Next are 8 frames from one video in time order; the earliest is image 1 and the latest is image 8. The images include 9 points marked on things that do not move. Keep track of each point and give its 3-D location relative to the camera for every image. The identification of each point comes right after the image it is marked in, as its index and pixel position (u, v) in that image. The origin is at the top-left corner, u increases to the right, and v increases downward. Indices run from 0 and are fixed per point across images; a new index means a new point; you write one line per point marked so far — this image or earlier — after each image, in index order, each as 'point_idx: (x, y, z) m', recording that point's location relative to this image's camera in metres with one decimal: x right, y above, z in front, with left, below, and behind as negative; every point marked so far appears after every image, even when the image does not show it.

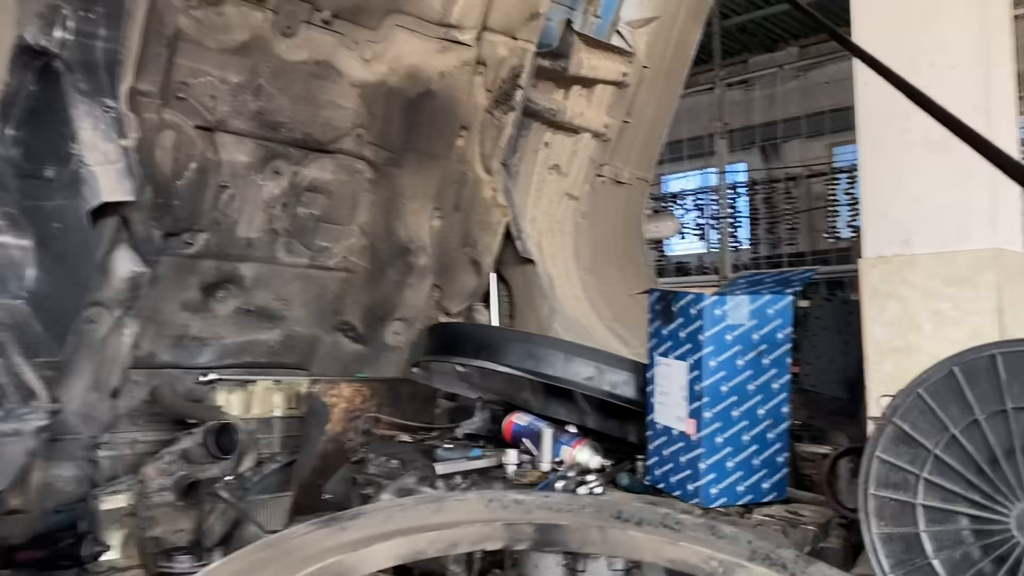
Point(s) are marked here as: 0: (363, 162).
0: (-0.4, +0.3, +2.3) m
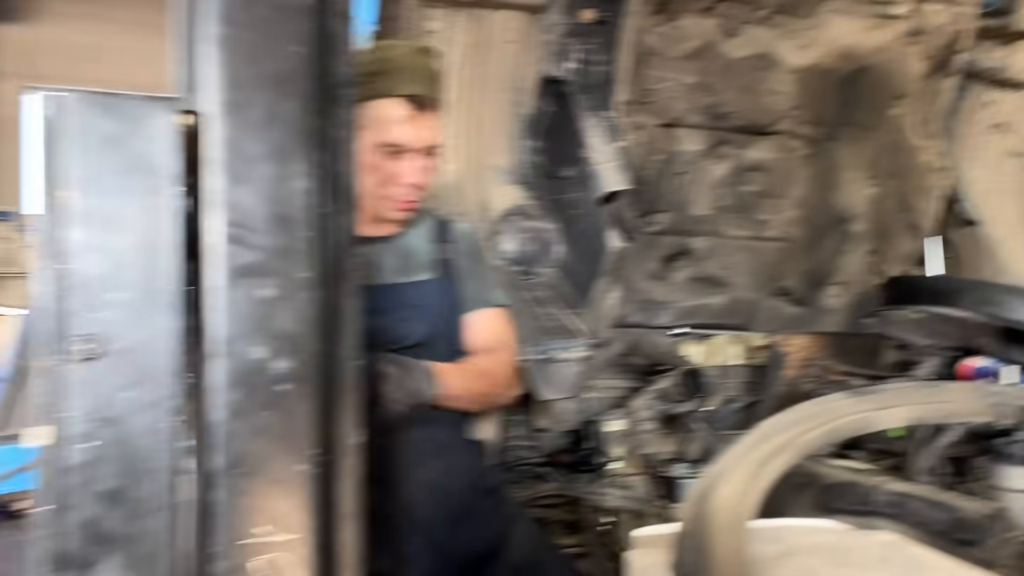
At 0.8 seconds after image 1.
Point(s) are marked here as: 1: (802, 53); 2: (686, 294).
0: (+0.8, +0.4, +2.5) m
1: (+0.8, +0.7, +2.4) m
2: (+0.5, 0.0, +2.5) m
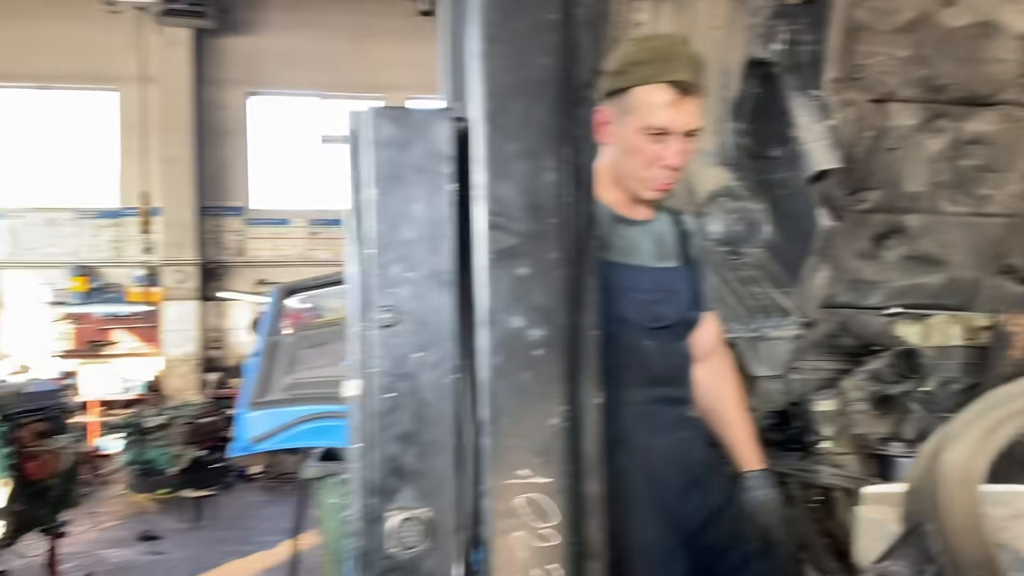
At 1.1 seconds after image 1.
0: (+1.4, +0.5, +2.4) m
1: (+1.4, +0.7, +2.3) m
2: (+1.1, 0.0, +2.4) m
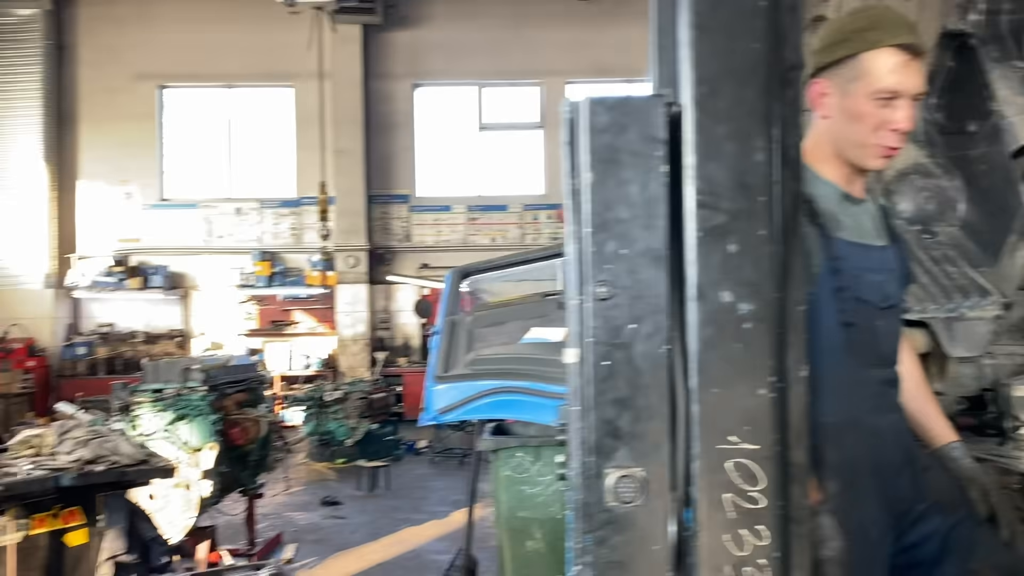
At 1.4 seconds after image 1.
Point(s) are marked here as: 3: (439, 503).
0: (+1.9, +0.5, +2.2) m
1: (+1.8, +0.8, +2.1) m
2: (+1.6, +0.1, +2.2) m
3: (-0.5, -1.6, +6.4) m
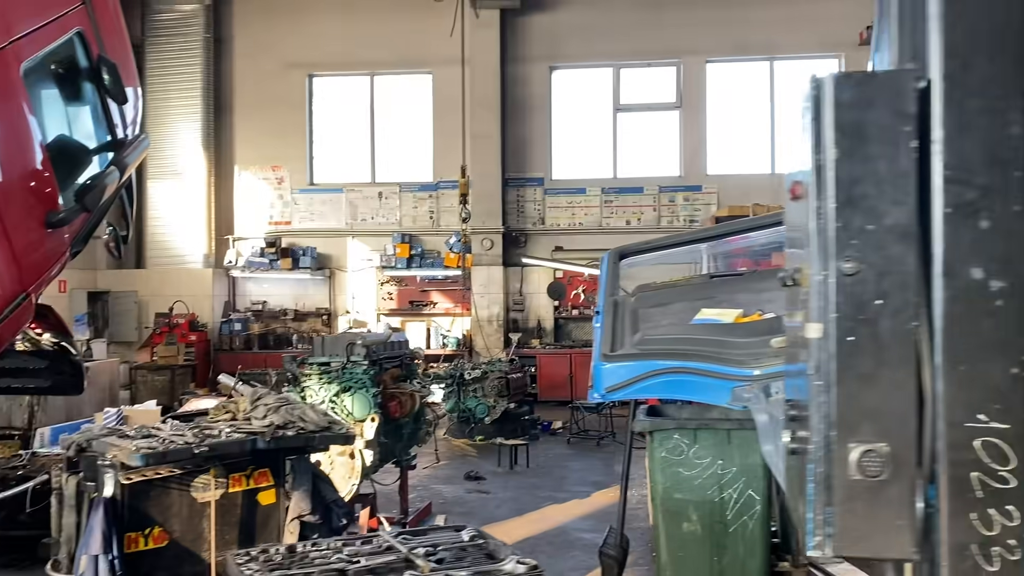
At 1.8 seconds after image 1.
0: (+2.3, +0.6, +1.9) m
1: (+2.3, +0.8, +1.8) m
2: (+2.0, +0.1, +2.0) m
3: (+0.5, -1.4, +6.4) m
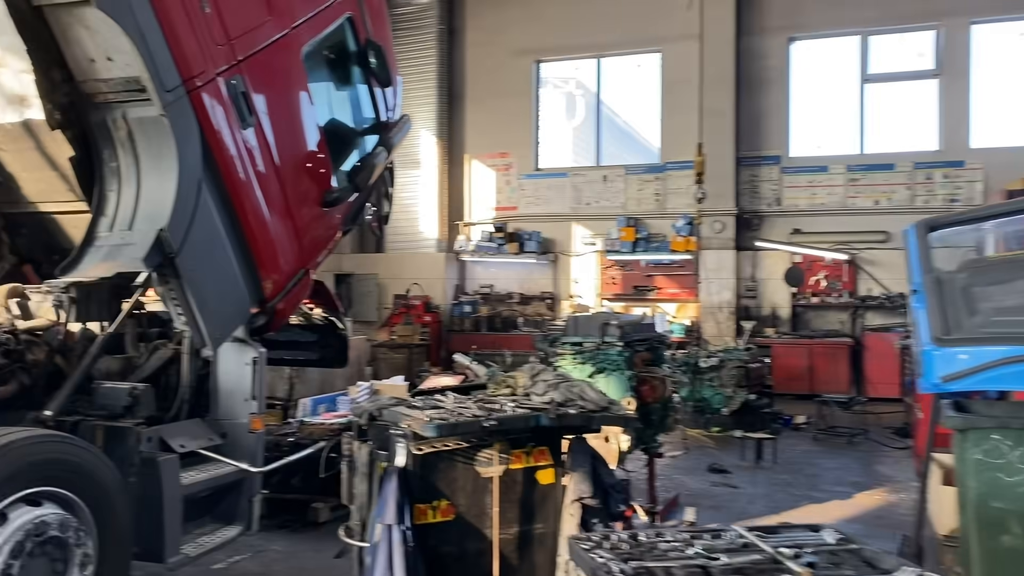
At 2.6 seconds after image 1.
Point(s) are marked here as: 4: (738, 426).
0: (+3.0, +0.6, +1.1) m
1: (+2.9, +0.8, +1.0) m
2: (+2.7, +0.2, +1.3) m
3: (+2.2, -1.3, +5.9) m
4: (+2.0, -1.3, +7.9) m
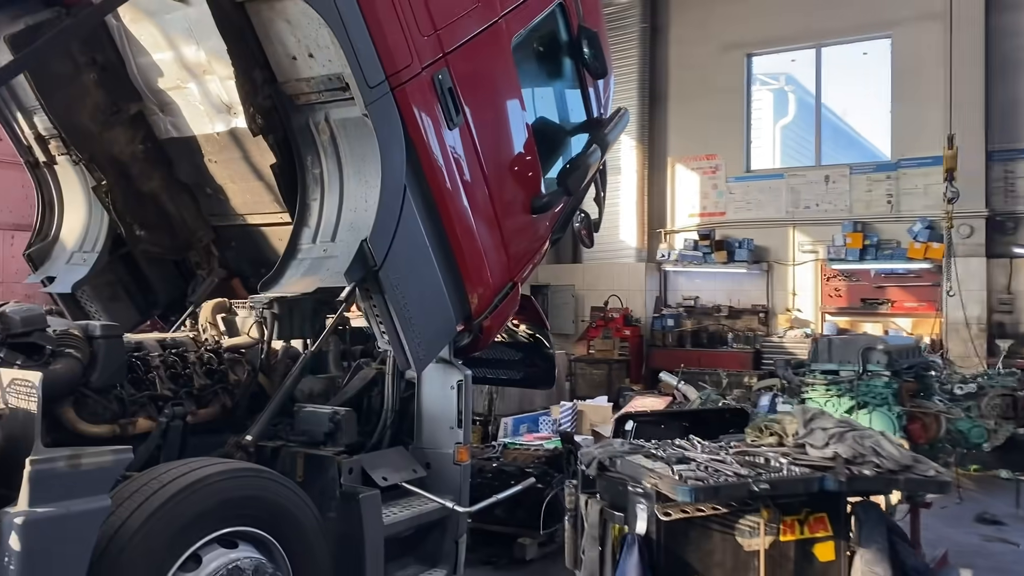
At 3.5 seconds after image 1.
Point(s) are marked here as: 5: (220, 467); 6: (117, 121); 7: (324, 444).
0: (+3.2, +0.6, -0.1) m
1: (+3.1, +0.8, -0.2) m
2: (+3.0, +0.1, +0.1) m
3: (+3.5, -1.4, +4.8) m
4: (+3.8, -1.4, +6.7) m
5: (-0.9, -0.5, +2.6) m
6: (-1.8, +0.8, +3.9) m
7: (-0.7, -0.6, +3.2) m
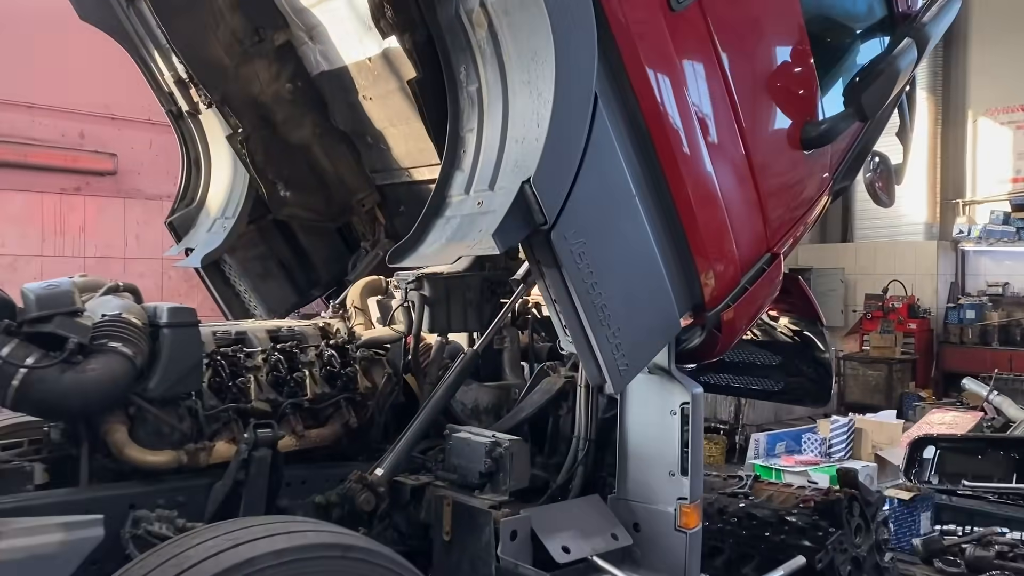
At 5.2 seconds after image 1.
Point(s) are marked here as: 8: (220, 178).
0: (+2.7, +0.6, -2.1) m
1: (+2.6, +0.8, -2.2) m
2: (+2.6, +0.1, -1.8) m
3: (+4.4, -1.4, +2.5) m
4: (+5.2, -1.3, +4.3) m
5: (-0.4, -0.5, +1.6) m
6: (-0.9, +0.8, +3.1) m
7: (-0.1, -0.5, +2.2) m
8: (-1.2, +0.4, +3.4) m
